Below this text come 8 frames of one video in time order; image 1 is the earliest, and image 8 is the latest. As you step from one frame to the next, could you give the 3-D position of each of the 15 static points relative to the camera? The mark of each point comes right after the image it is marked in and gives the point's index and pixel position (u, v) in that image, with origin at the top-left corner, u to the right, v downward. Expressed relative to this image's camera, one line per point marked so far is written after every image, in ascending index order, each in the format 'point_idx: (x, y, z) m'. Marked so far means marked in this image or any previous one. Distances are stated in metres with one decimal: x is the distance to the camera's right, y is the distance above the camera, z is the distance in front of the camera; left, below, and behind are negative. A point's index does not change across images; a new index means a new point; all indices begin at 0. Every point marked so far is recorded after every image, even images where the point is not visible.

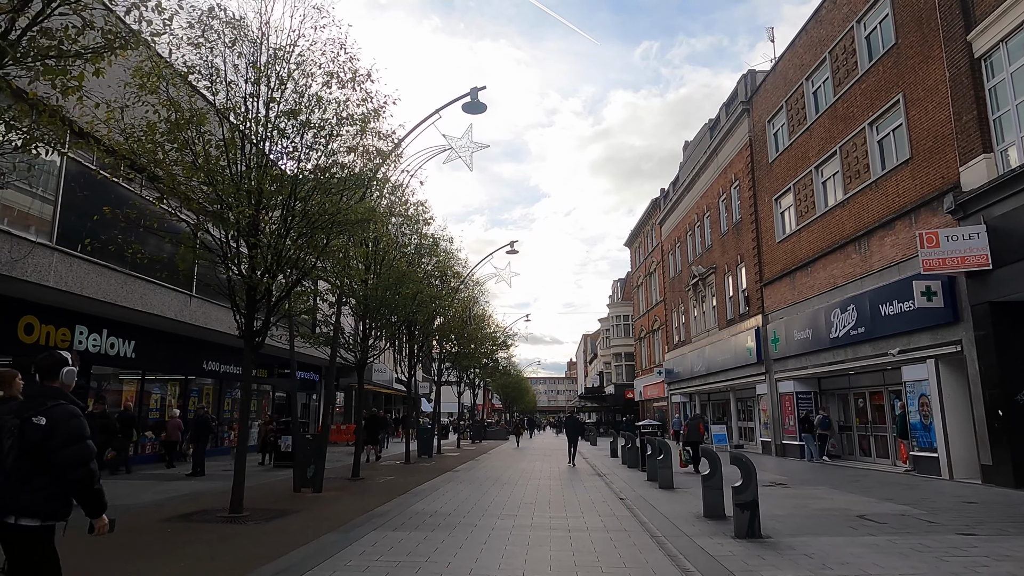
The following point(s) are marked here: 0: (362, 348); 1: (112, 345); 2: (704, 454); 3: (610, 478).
0: (-3.5, -1.4, +15.6) m
1: (-10.0, -1.4, +16.8) m
2: (+2.8, -2.5, +9.9) m
3: (+2.4, -4.6, +16.2) m
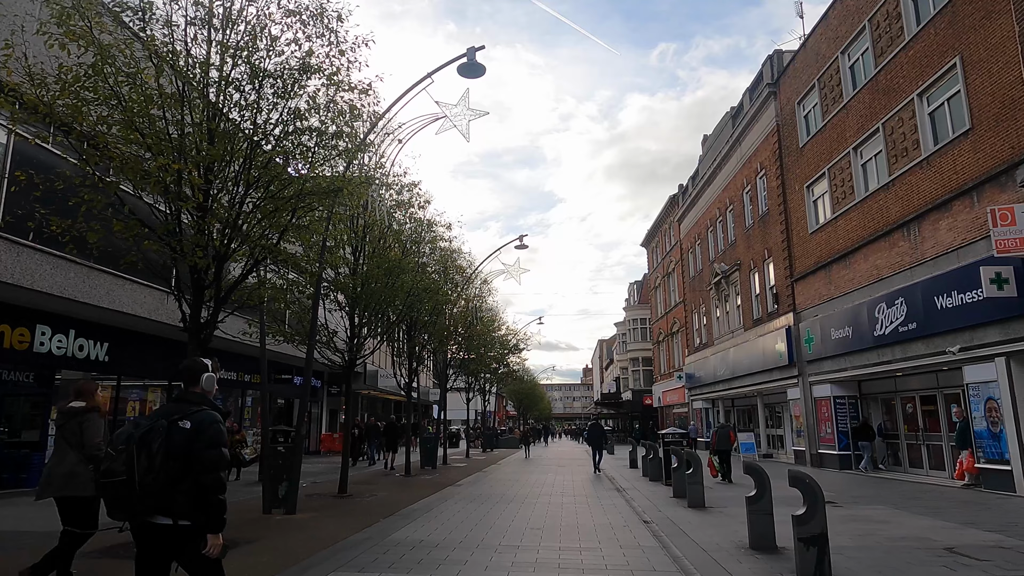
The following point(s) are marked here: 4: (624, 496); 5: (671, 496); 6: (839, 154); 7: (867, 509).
0: (-3.4, -1.2, +13.9) m
1: (-9.8, -1.4, +15.3) m
2: (+2.8, -2.2, +8.1) m
3: (+2.6, -4.4, +14.3) m
4: (+2.3, -4.4, +14.0) m
5: (+3.3, -4.3, +13.8) m
6: (+9.6, +4.0, +19.8) m
7: (+5.7, -3.6, +10.8) m
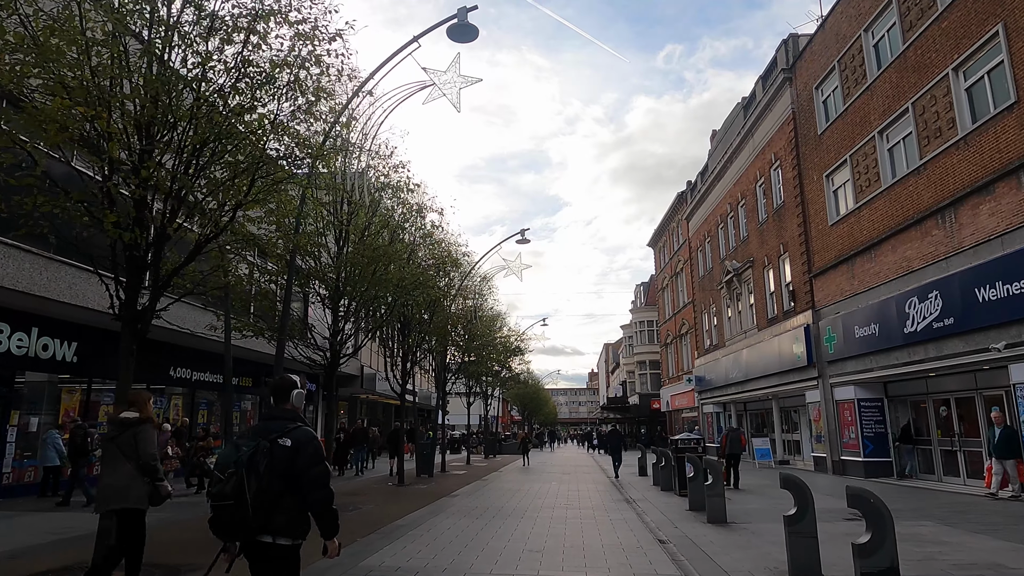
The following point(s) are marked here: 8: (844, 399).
0: (-3.4, -1.1, +12.6) m
1: (-9.9, -1.2, +14.1) m
2: (+2.8, -2.0, +6.8) m
3: (+2.5, -4.2, +13.0) m
4: (+2.3, -4.2, +12.6) m
5: (+3.3, -4.1, +12.5) m
6: (+9.6, +4.1, +18.4) m
7: (+5.7, -3.4, +9.5) m
8: (+9.7, -3.3, +19.7) m
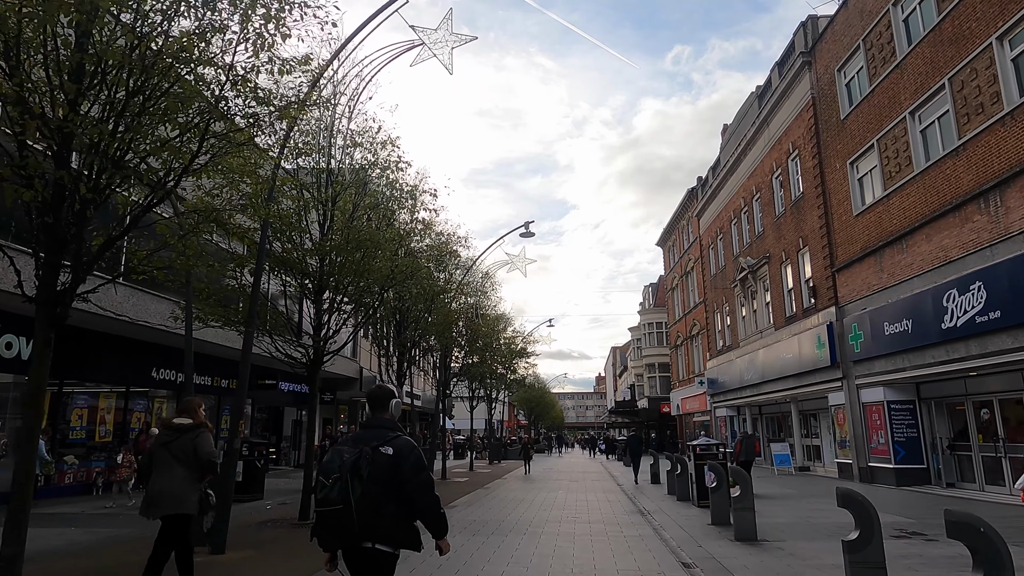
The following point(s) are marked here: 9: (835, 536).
0: (-3.4, -0.9, +11.5) m
1: (-9.8, -1.1, +13.0) m
2: (+2.7, -1.8, +5.6) m
3: (+2.6, -4.0, +11.8) m
4: (+2.3, -4.0, +11.4) m
5: (+3.3, -3.9, +11.2) m
6: (+9.7, +4.3, +17.2) m
7: (+5.7, -3.2, +8.2) m
8: (+9.8, -3.1, +18.3) m
9: (+4.7, -3.6, +9.7) m
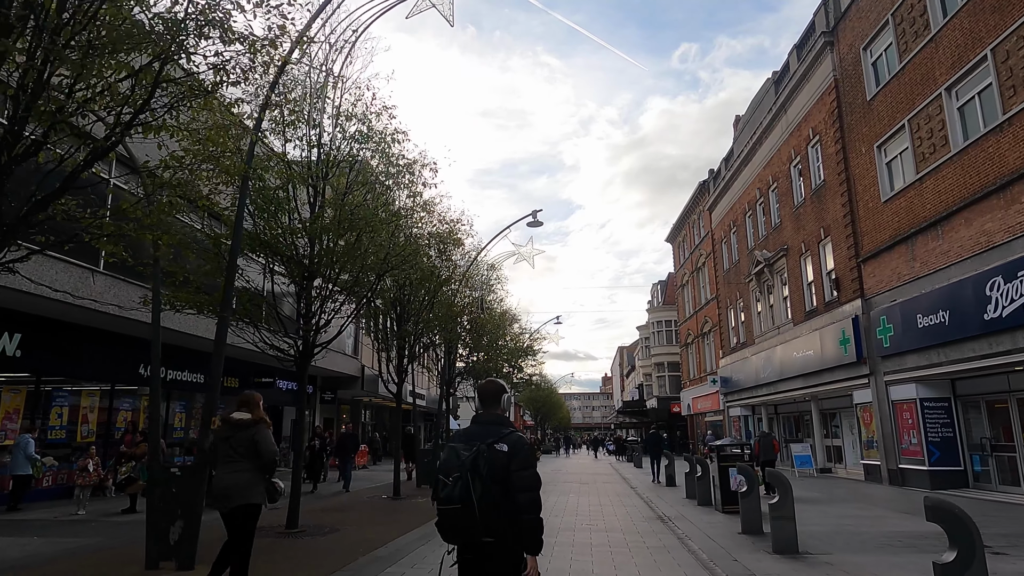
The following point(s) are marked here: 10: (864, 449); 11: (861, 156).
0: (-3.3, -0.7, +10.5) m
1: (-9.7, -0.9, +12.1) m
2: (+2.8, -1.5, +4.5) m
3: (+2.7, -3.8, +10.7) m
4: (+2.5, -3.8, +10.3) m
5: (+3.4, -3.7, +10.2) m
6: (+9.8, +4.5, +16.1) m
7: (+5.8, -2.9, +7.1) m
8: (+10.0, -2.8, +17.2) m
9: (+4.8, -3.3, +8.6) m
10: (+10.2, -4.7, +19.5) m
11: (+10.0, +3.8, +19.2) m
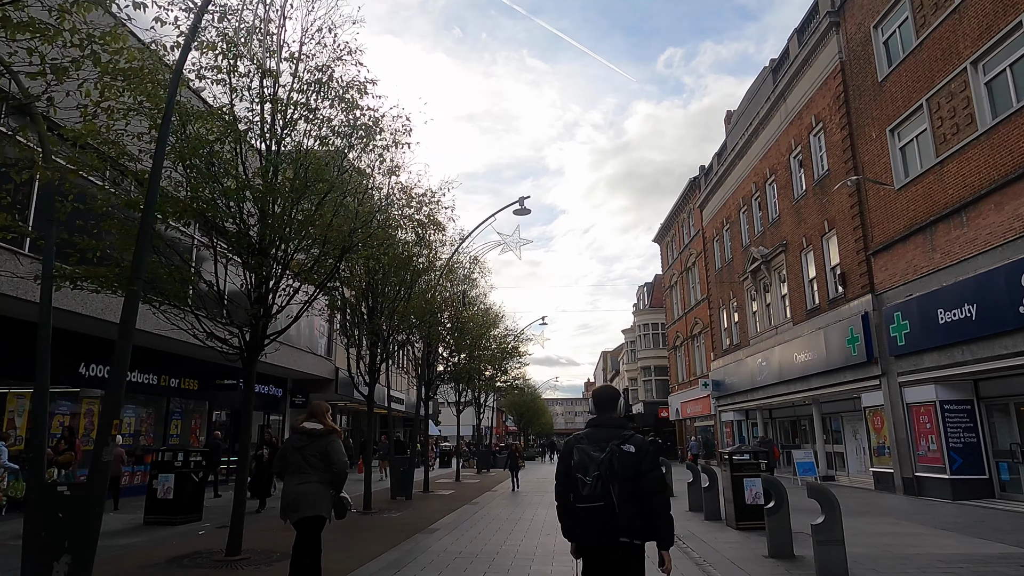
0: (-3.4, -0.4, +8.8) m
1: (-9.9, -0.6, +10.3) m
2: (+2.8, -1.2, +3.0) m
3: (+2.5, -3.6, +9.2) m
4: (+2.3, -3.5, +8.8) m
5: (+3.3, -3.4, +8.7) m
6: (+9.5, +4.7, +14.8) m
7: (+5.7, -2.6, +5.7) m
8: (+9.7, -2.7, +15.9) m
9: (+4.7, -3.1, +7.2) m
10: (+9.8, -4.5, +18.2) m
11: (+9.6, +3.9, +17.9) m
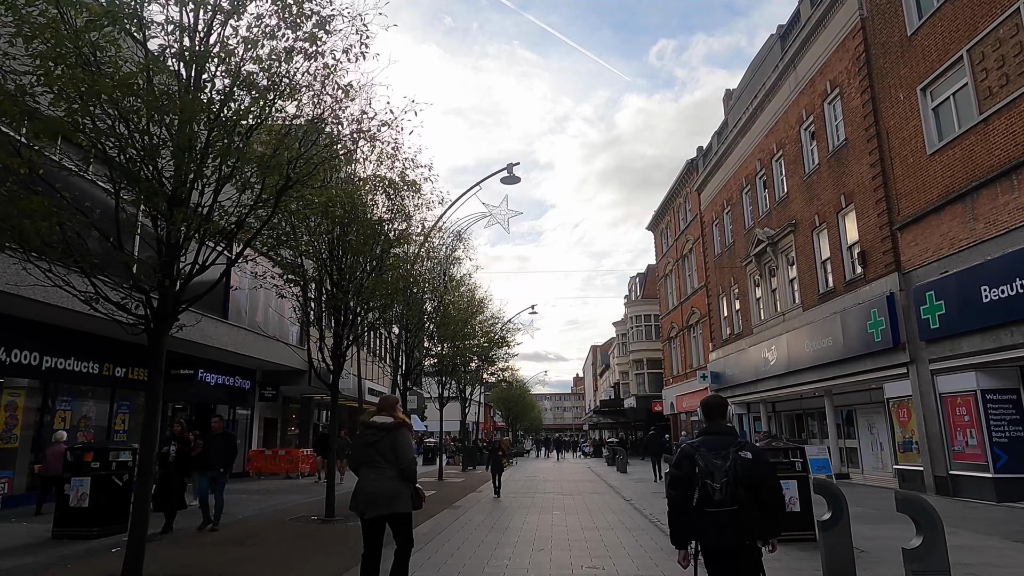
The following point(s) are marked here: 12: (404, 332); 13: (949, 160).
0: (-3.6, +0.1, +6.9) m
1: (-10.1, -0.1, +8.2) m
2: (+2.8, -0.8, +1.2) m
3: (+2.4, -3.1, +7.4) m
4: (+2.1, -3.0, +7.0) m
5: (+3.1, -3.0, +6.9) m
6: (+9.3, +5.2, +13.1) m
7: (+5.6, -2.2, +3.9) m
8: (+9.4, -2.2, +14.2) m
9: (+4.5, -2.6, +5.4) m
10: (+9.5, -4.0, +16.5) m
11: (+9.3, +4.4, +16.2) m
12: (-2.8, -1.2, +18.0) m
13: (+9.3, +2.7, +14.2) m
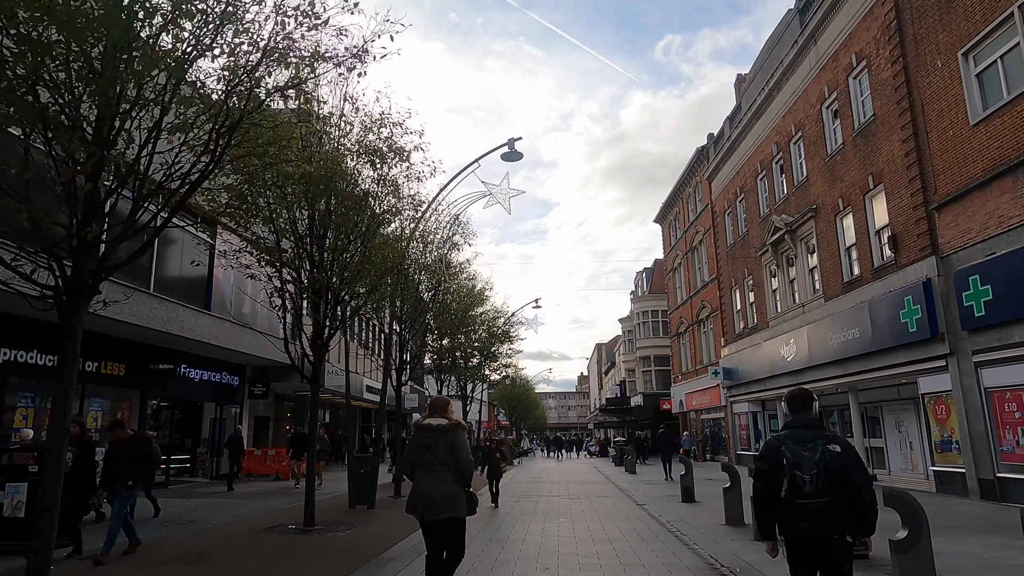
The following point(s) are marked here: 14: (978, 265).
0: (-3.6, +0.4, +5.6) m
1: (-10.1, +0.2, +7.0) m
2: (+2.7, -0.5, -0.1) m
3: (+2.4, -2.8, +6.1) m
4: (+2.1, -2.7, +5.7) m
5: (+3.1, -2.7, +5.5) m
6: (+9.3, +5.5, +11.7) m
7: (+5.6, -1.9, +2.6) m
8: (+9.4, -1.9, +12.9) m
9: (+4.5, -2.3, +4.0) m
10: (+9.5, -3.7, +15.1) m
11: (+9.3, +4.8, +14.8) m
12: (-2.7, -0.9, +16.7) m
13: (+9.4, +3.1, +12.8) m
14: (+9.3, +0.5, +13.3) m
